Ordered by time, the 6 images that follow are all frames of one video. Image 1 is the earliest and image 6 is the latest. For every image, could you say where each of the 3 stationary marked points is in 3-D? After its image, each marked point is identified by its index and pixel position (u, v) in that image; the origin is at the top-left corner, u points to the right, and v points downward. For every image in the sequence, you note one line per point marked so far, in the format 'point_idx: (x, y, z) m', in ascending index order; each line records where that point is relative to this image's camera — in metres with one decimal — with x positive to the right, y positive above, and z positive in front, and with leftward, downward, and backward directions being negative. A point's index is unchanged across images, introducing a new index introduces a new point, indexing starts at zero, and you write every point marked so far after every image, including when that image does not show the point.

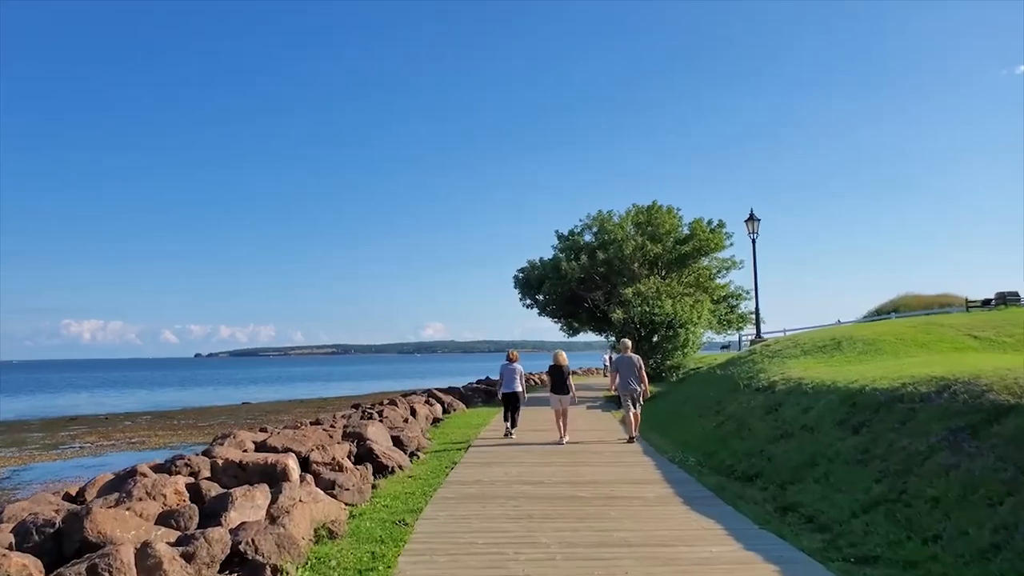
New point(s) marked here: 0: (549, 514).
0: (+0.4, -2.4, +8.6) m
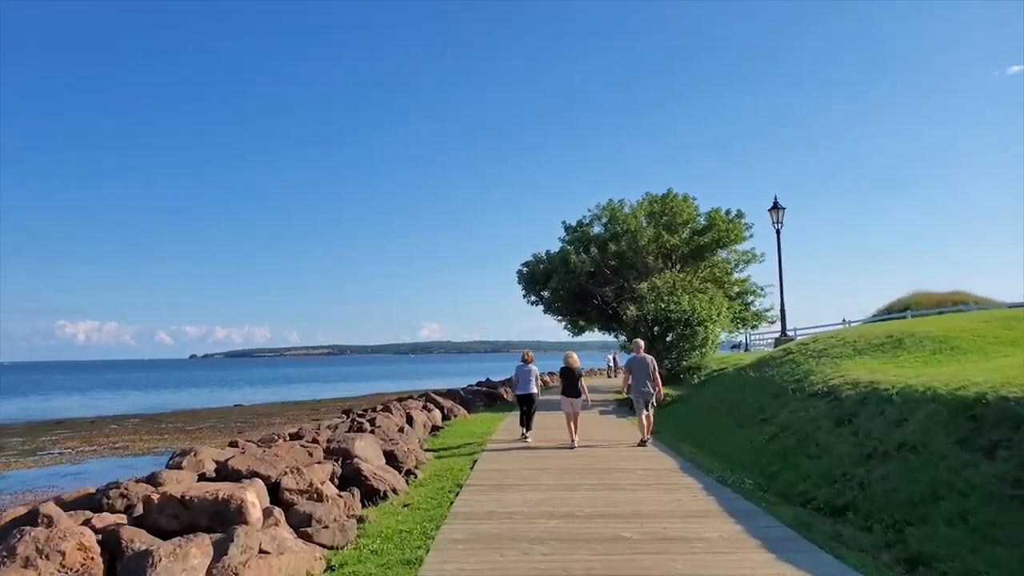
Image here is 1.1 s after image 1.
0: (+0.6, -2.2, +6.4) m
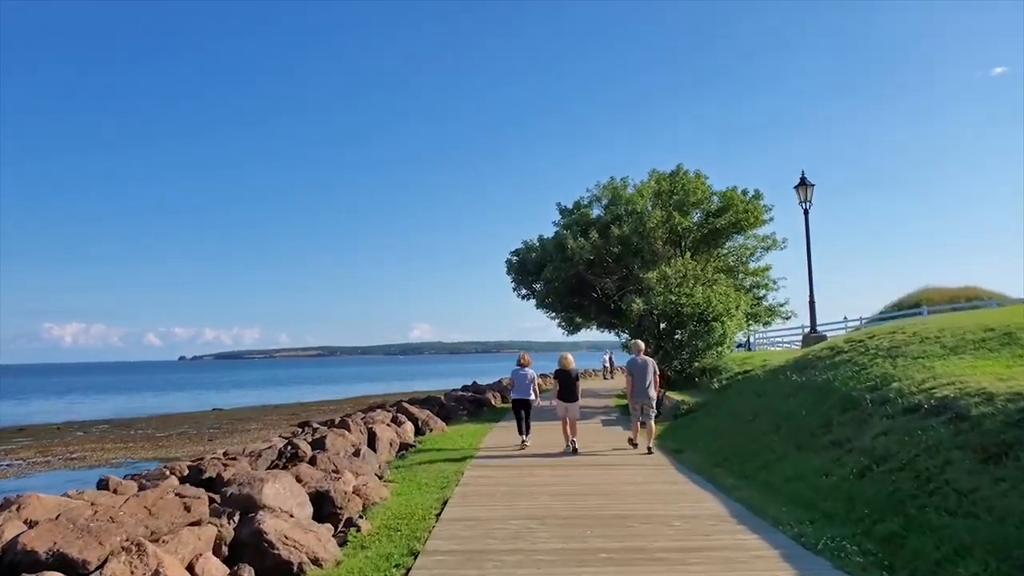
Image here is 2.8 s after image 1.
0: (+0.5, -1.9, +2.9) m
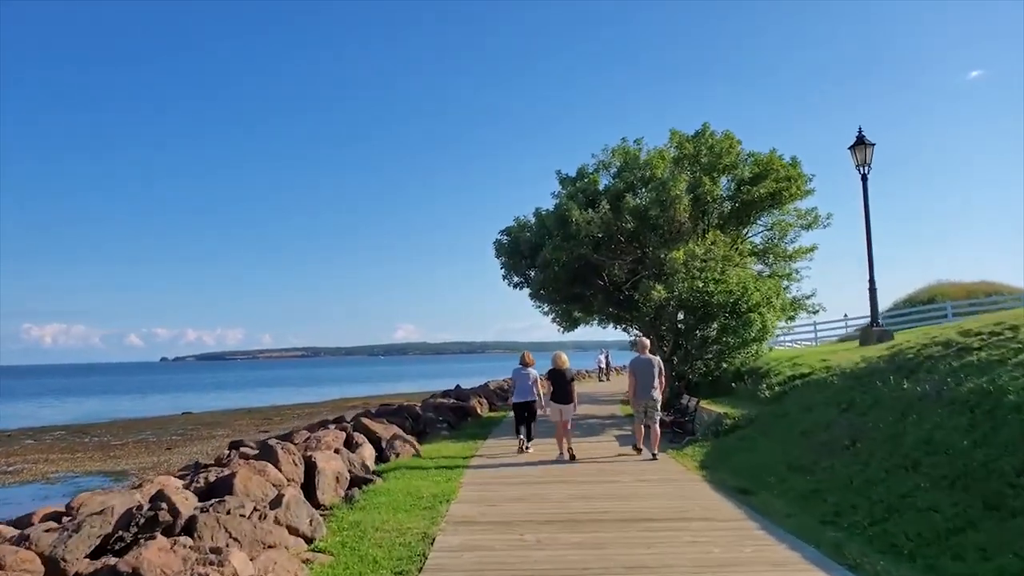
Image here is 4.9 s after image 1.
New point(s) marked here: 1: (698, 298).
0: (+0.7, -1.6, -1.4) m
1: (+4.2, -0.2, +18.5) m
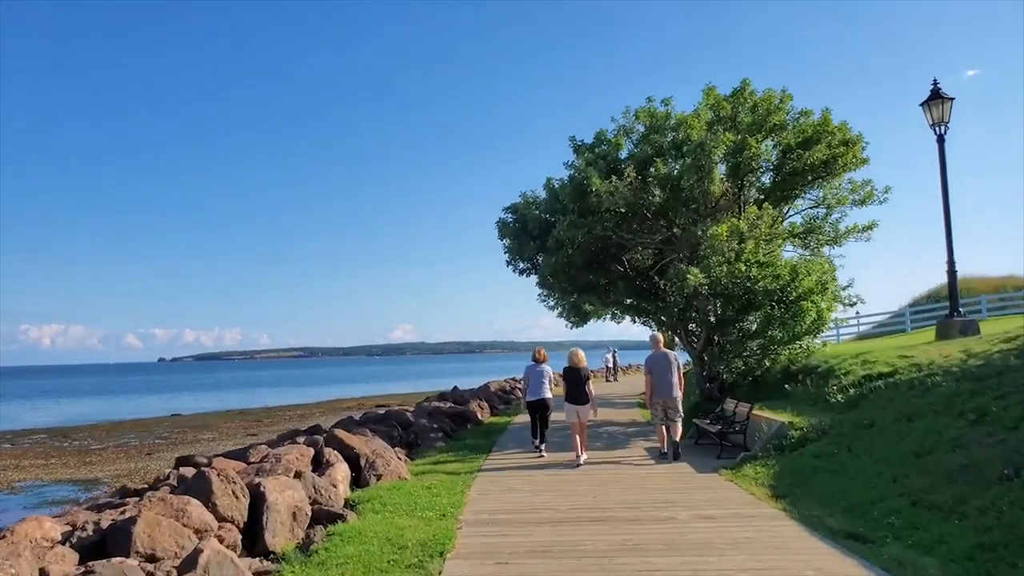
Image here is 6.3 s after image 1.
0: (+0.9, -1.3, -4.3) m
1: (+4.3, +0.1, +15.6) m
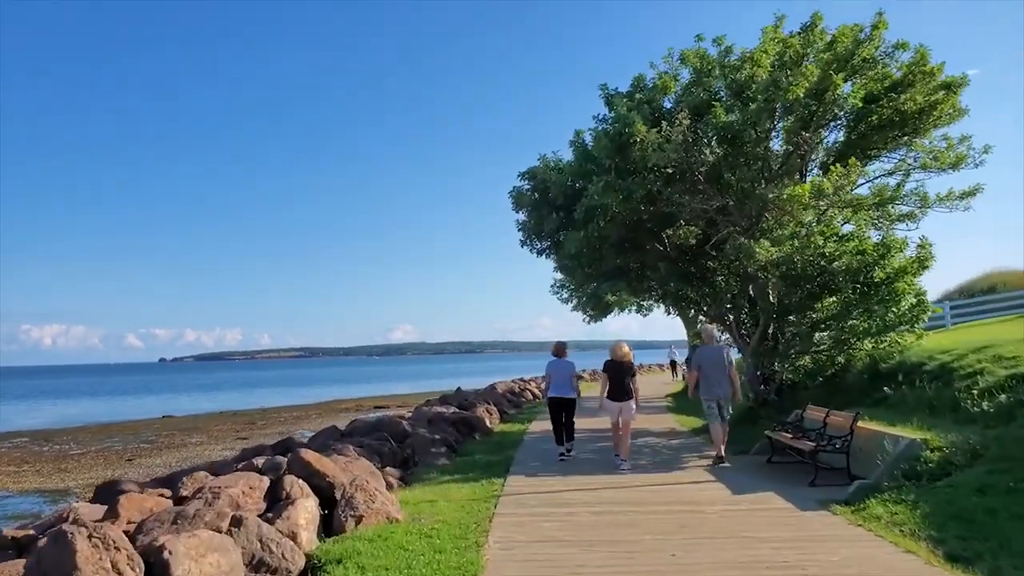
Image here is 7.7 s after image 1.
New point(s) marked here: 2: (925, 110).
0: (+1.2, -0.9, -7.4) m
1: (+4.7, +0.4, +12.5) m
2: (+6.7, +2.9, +13.6) m
